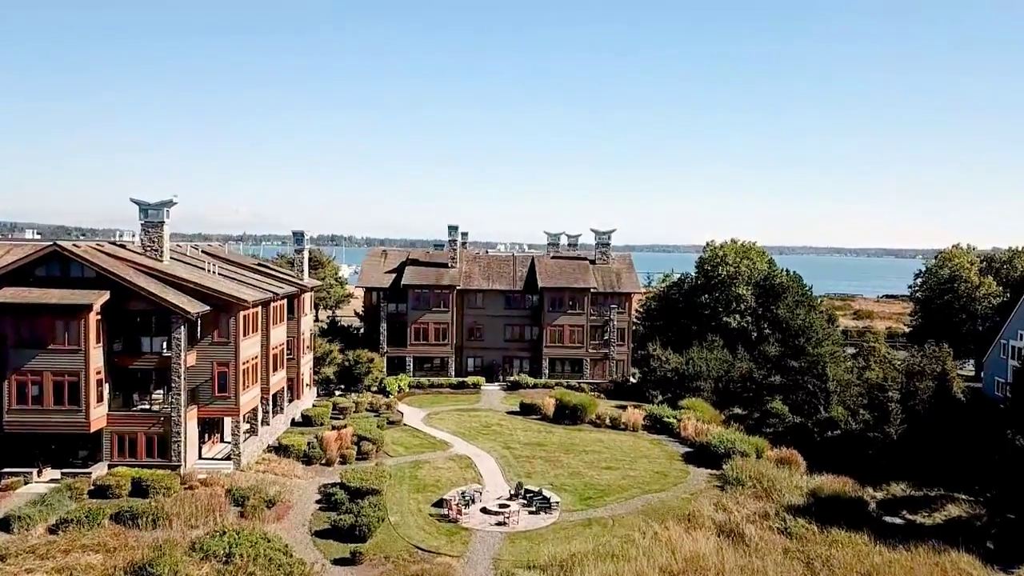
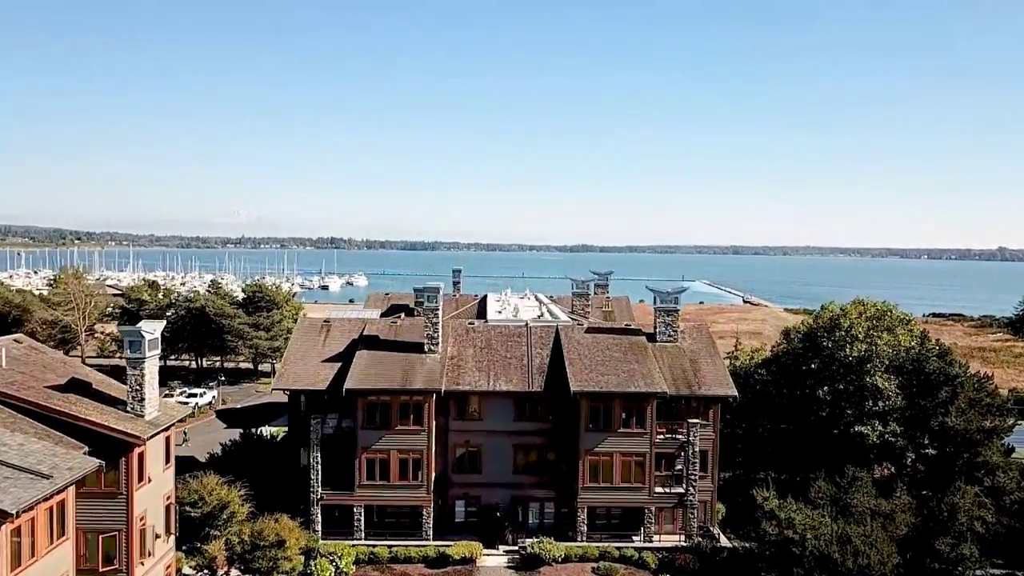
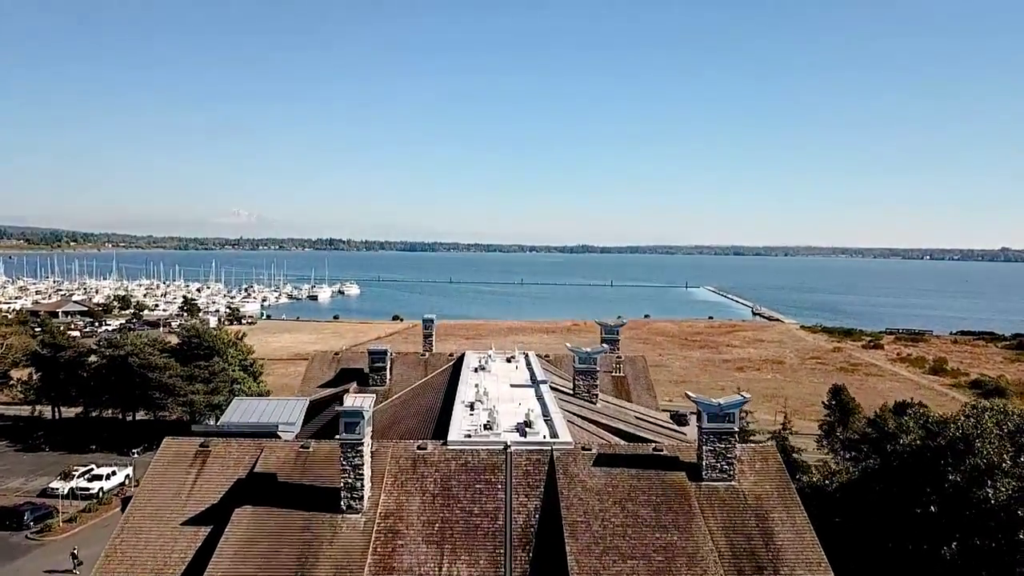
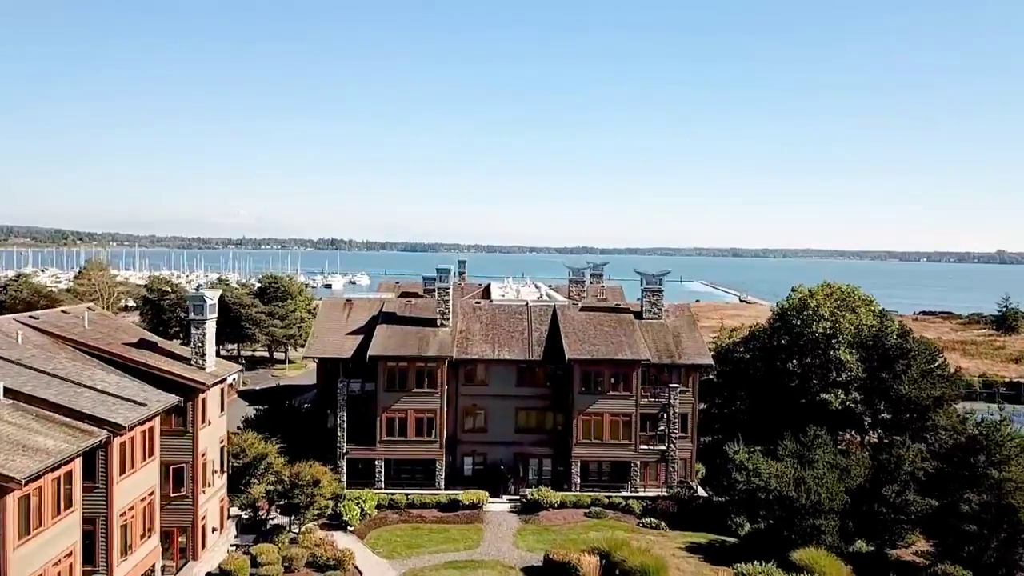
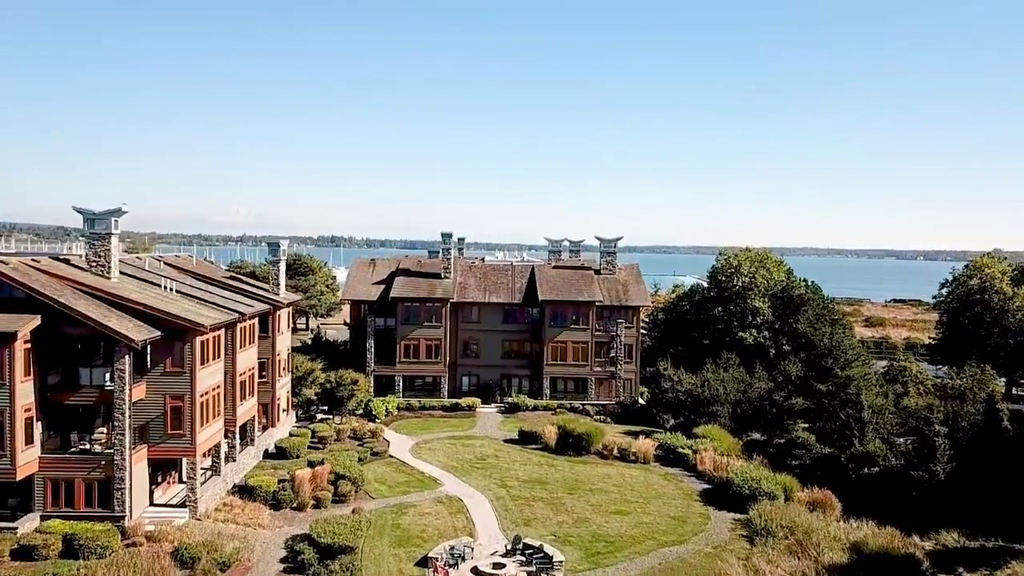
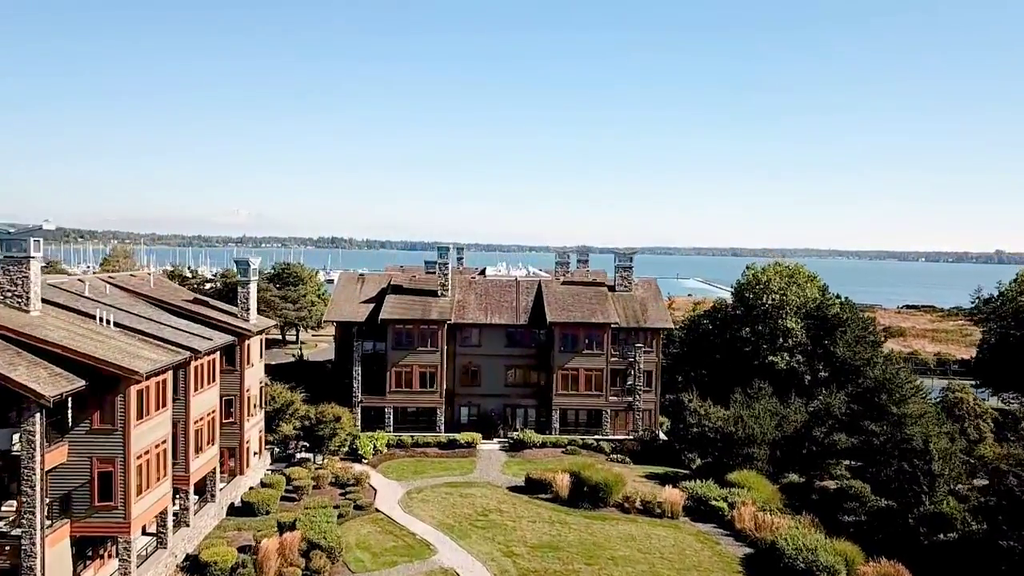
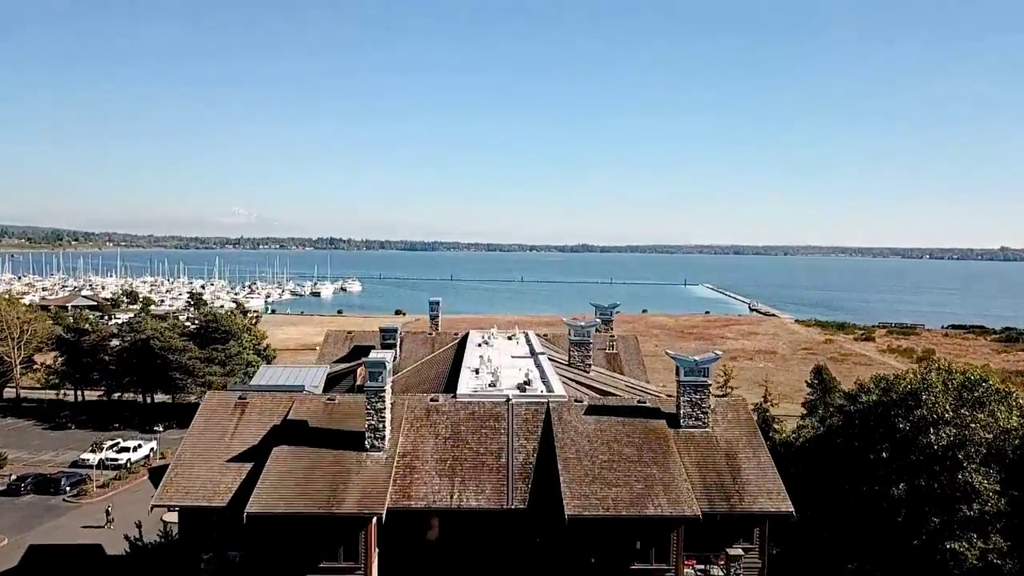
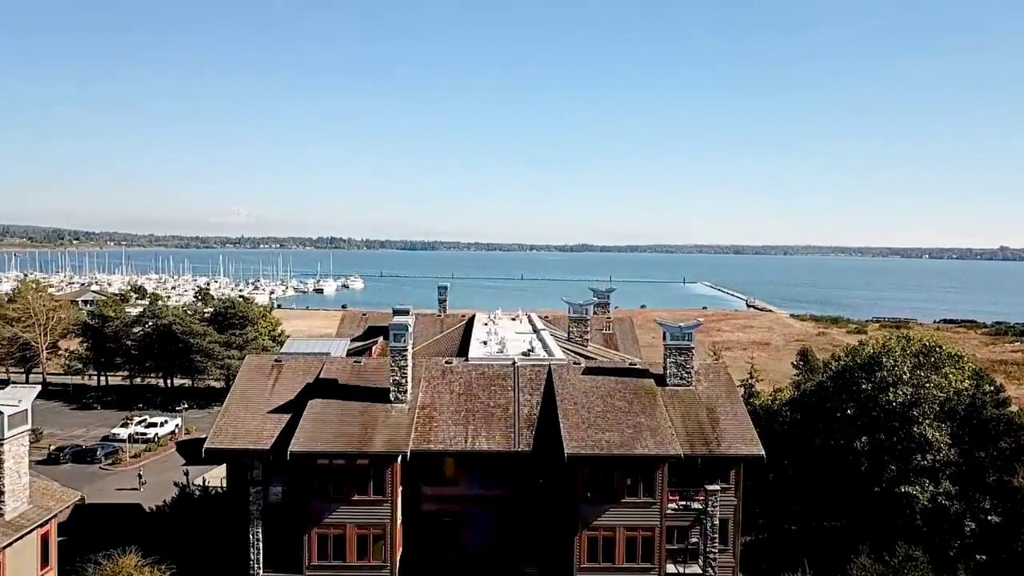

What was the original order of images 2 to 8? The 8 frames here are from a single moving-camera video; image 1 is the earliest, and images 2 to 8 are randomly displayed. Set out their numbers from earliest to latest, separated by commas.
5, 6, 4, 2, 8, 7, 3
